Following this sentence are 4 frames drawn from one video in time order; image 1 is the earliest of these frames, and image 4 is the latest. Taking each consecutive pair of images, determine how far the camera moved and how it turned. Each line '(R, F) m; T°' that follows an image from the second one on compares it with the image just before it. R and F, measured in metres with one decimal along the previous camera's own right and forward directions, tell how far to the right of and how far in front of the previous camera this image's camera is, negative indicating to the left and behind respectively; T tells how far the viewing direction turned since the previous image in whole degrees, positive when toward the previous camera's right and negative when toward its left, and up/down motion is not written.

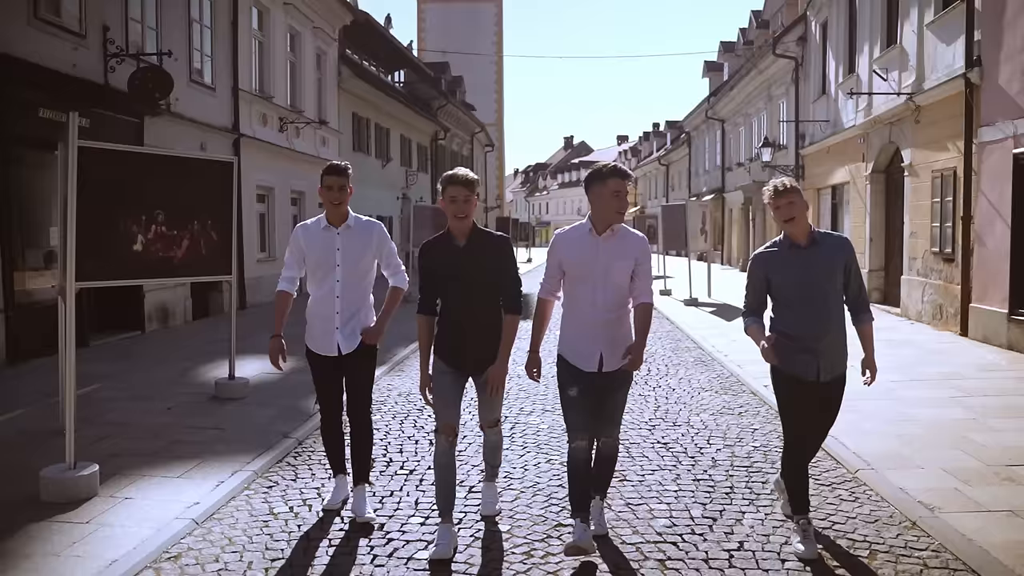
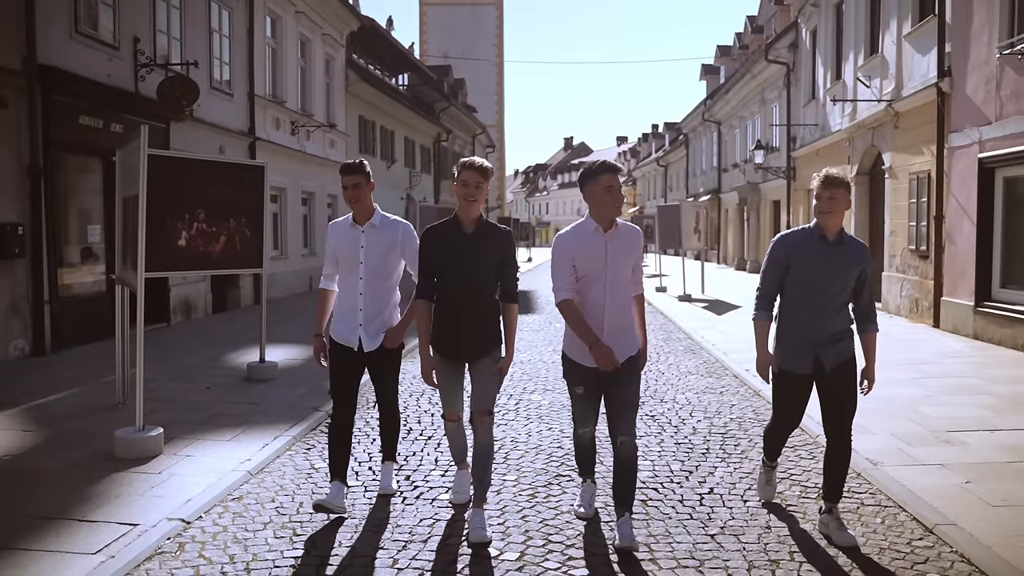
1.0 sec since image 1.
(0.0, -0.8) m; 0°
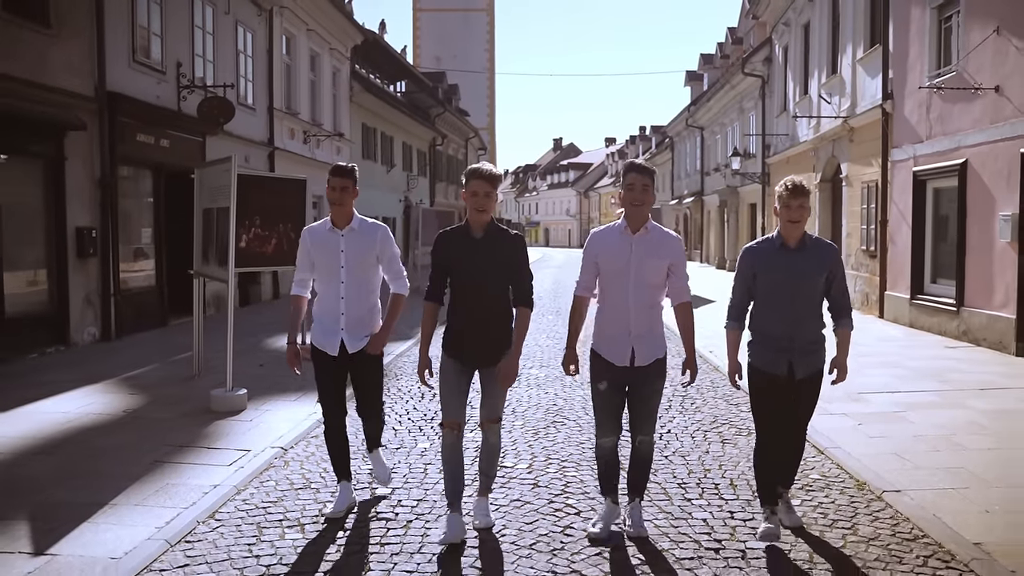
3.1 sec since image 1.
(-0.1, -1.7) m; +1°
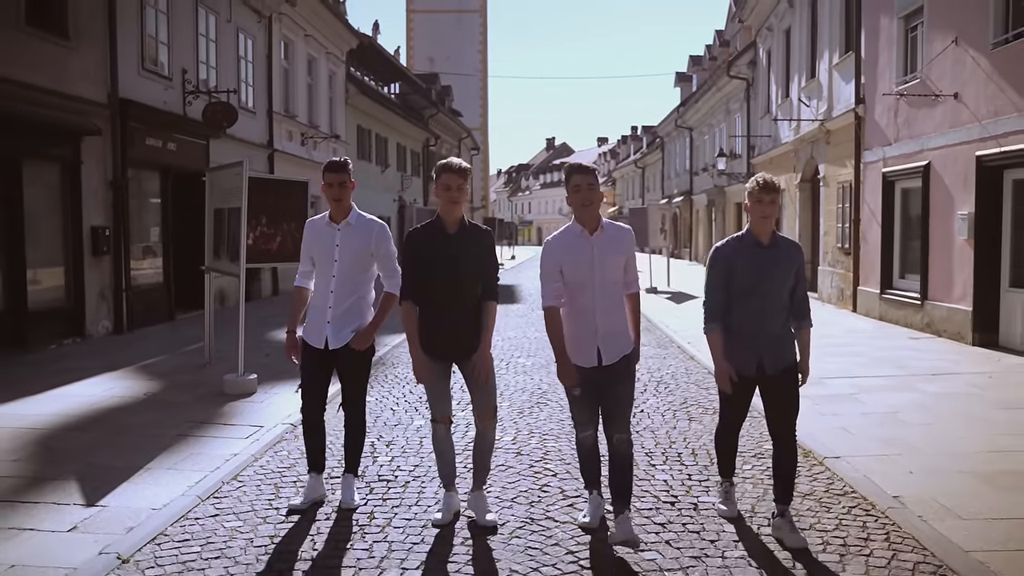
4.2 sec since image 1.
(+0.1, -0.7) m; 0°
